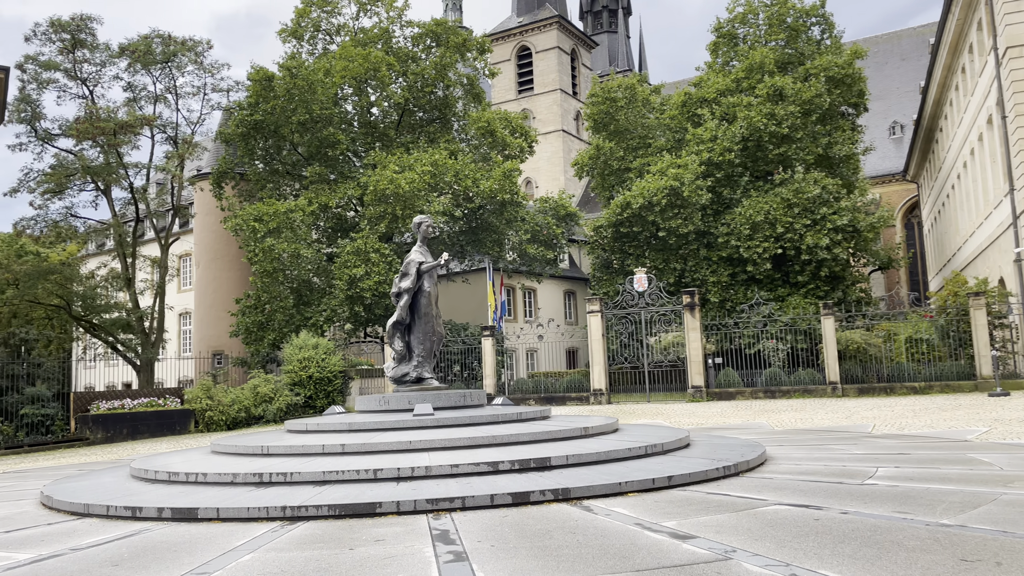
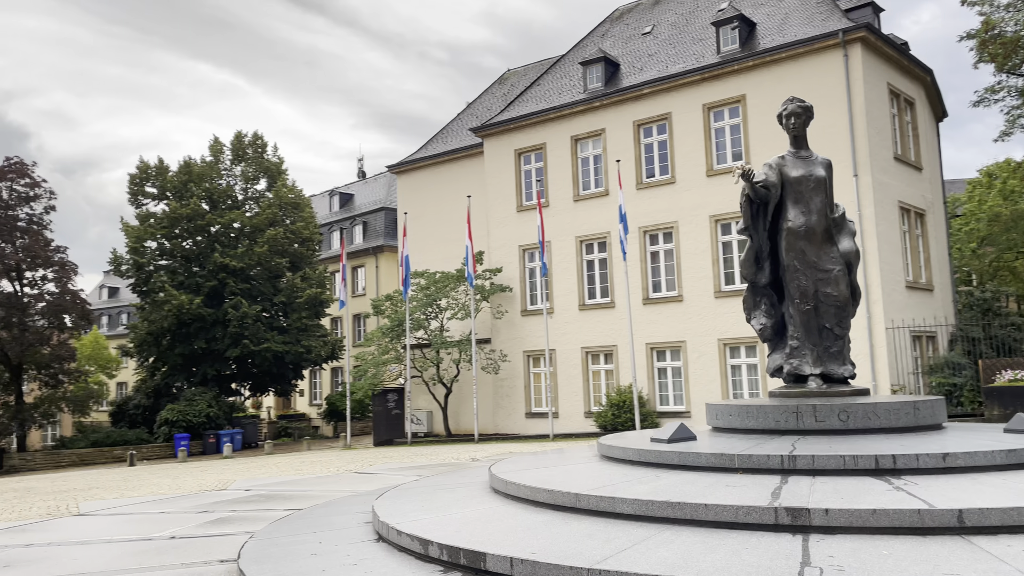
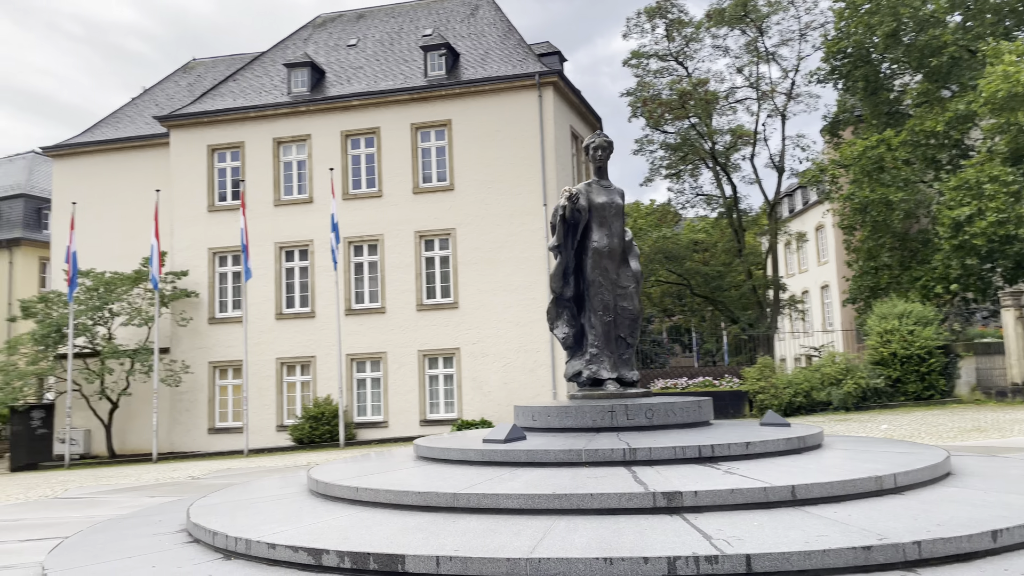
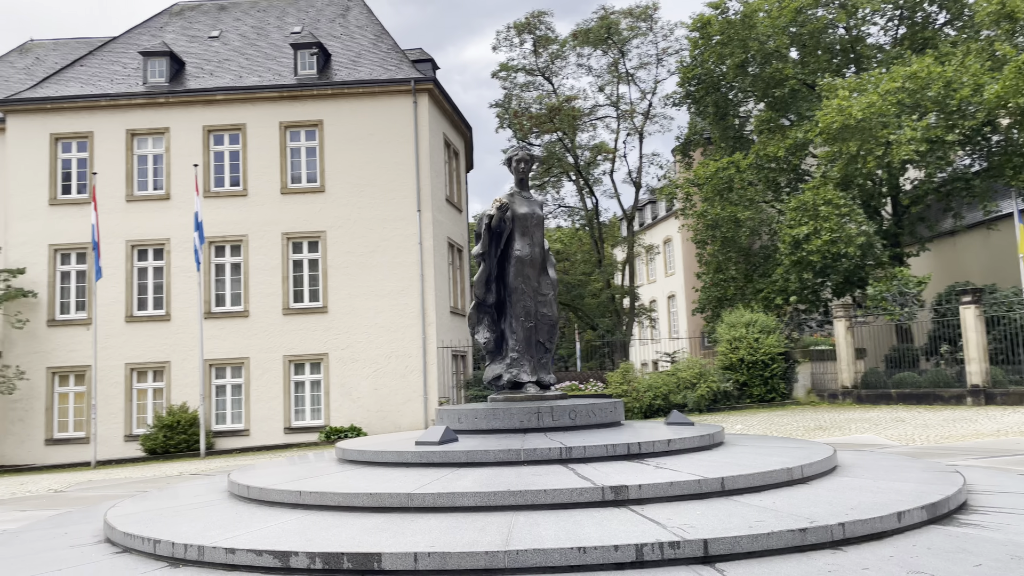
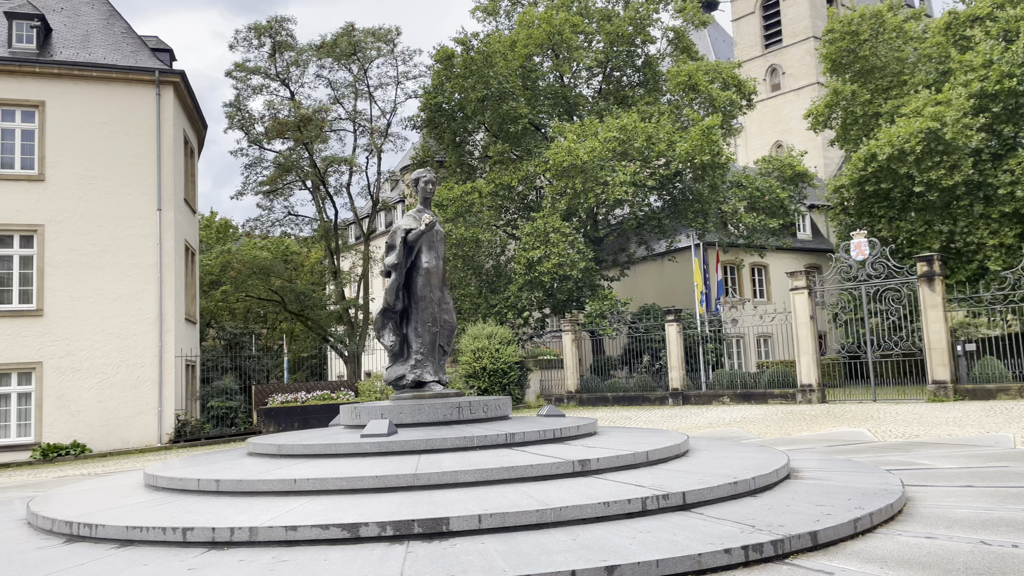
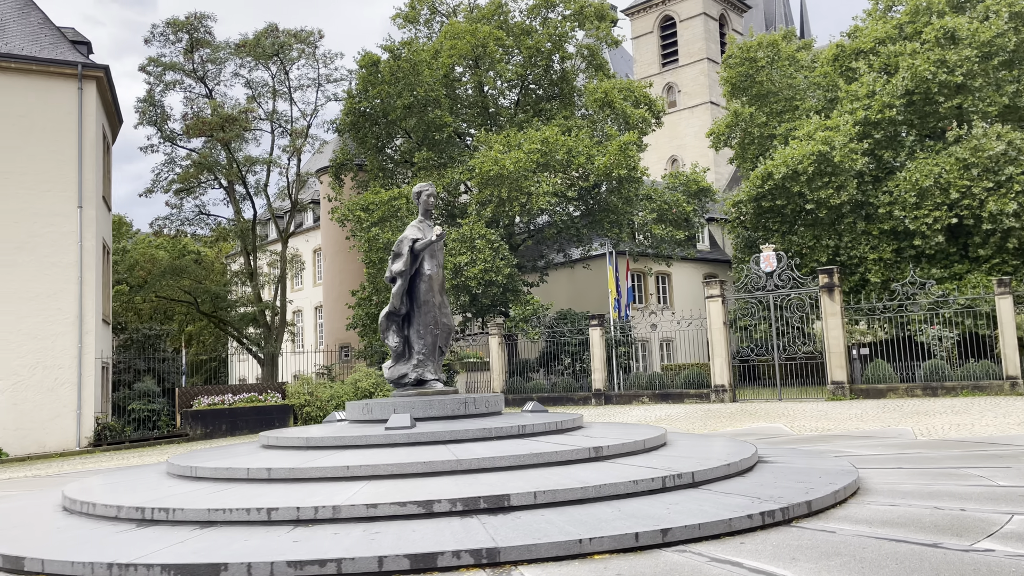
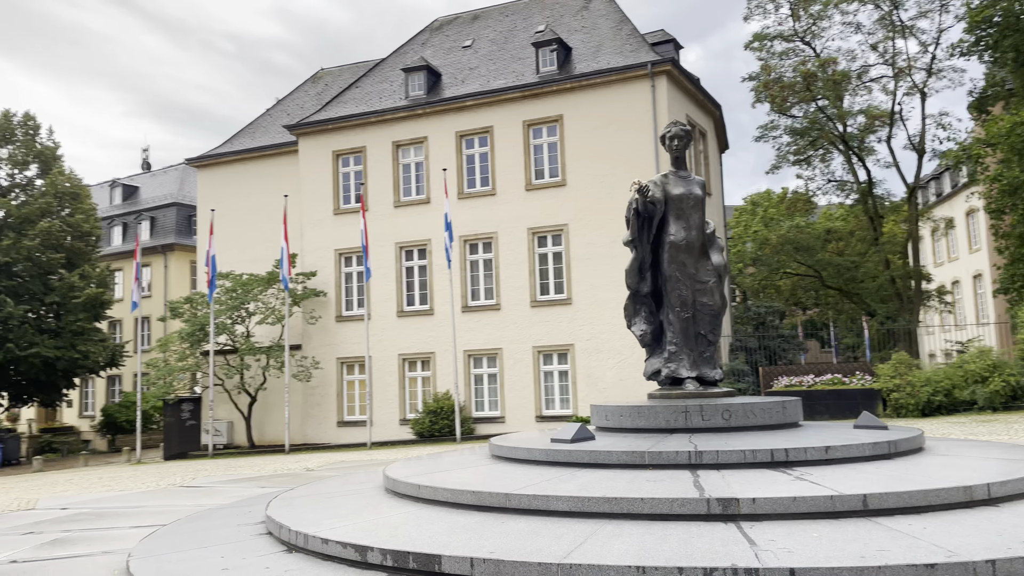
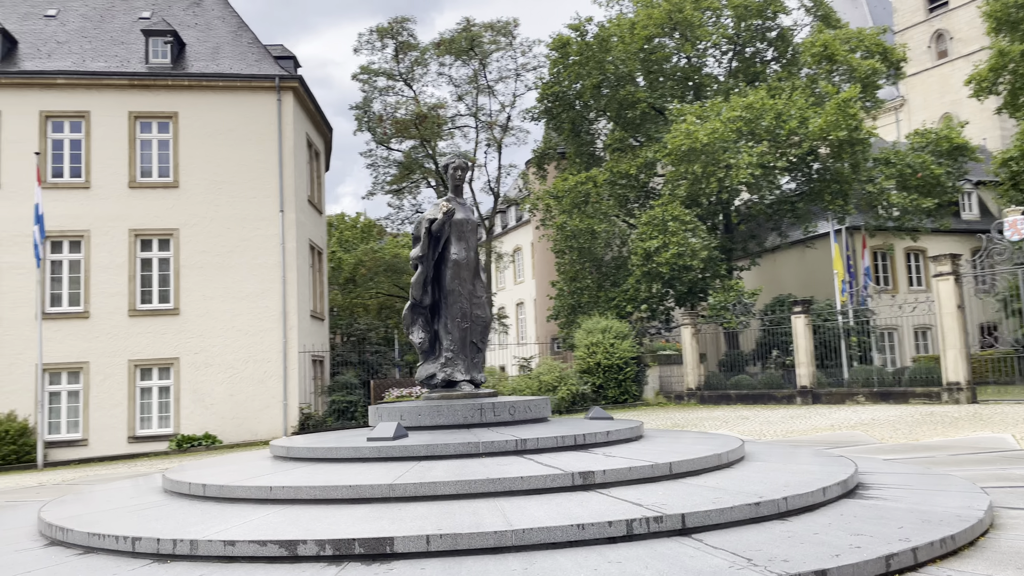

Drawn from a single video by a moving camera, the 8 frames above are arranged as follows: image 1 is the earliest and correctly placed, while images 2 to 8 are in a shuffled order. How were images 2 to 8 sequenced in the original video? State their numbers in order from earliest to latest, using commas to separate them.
6, 5, 8, 4, 3, 7, 2
